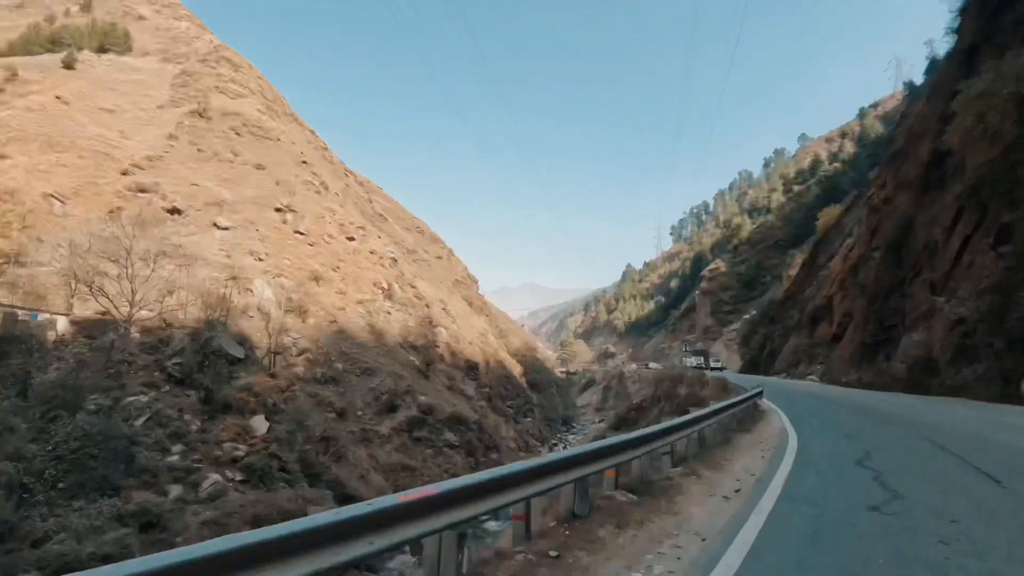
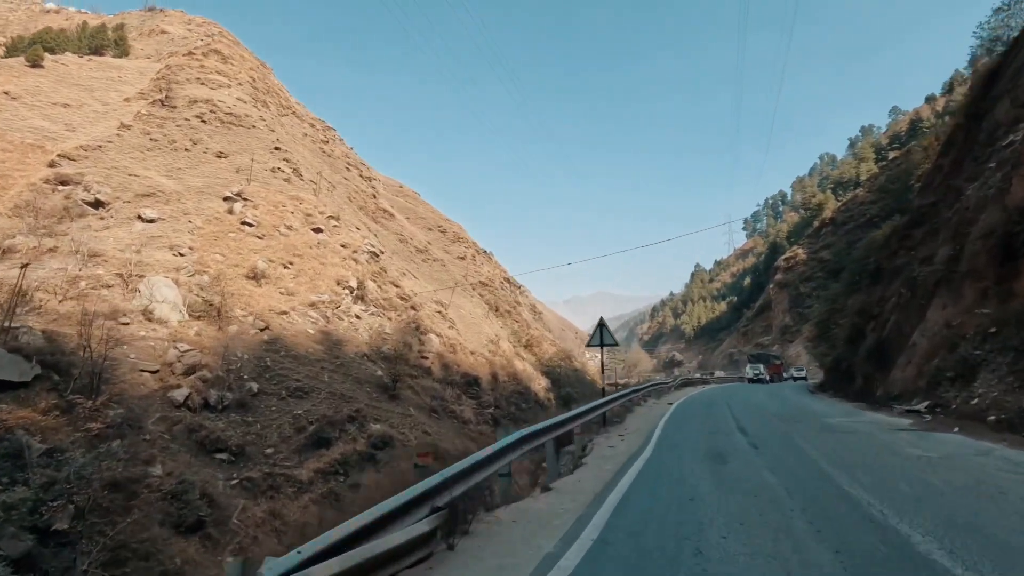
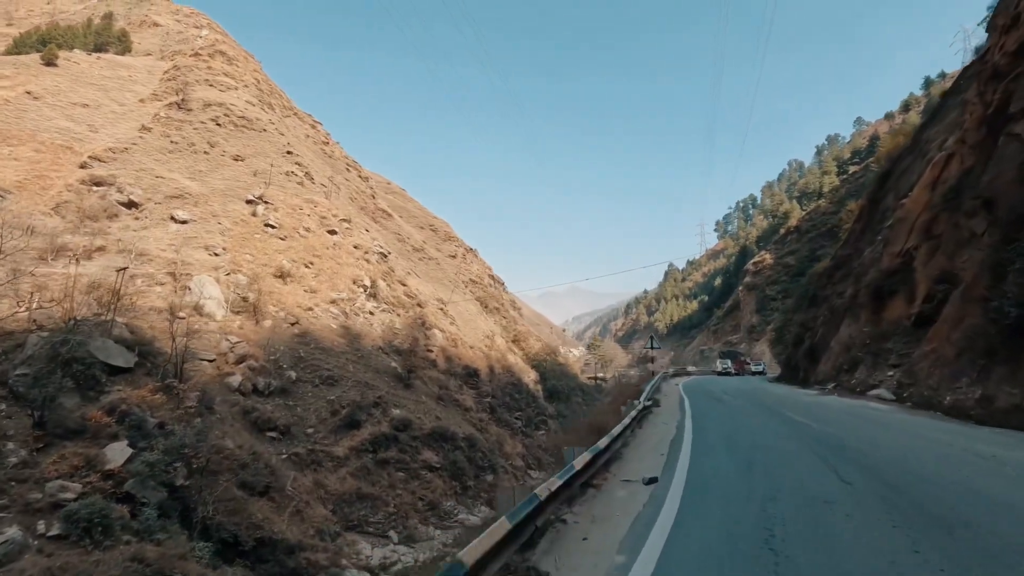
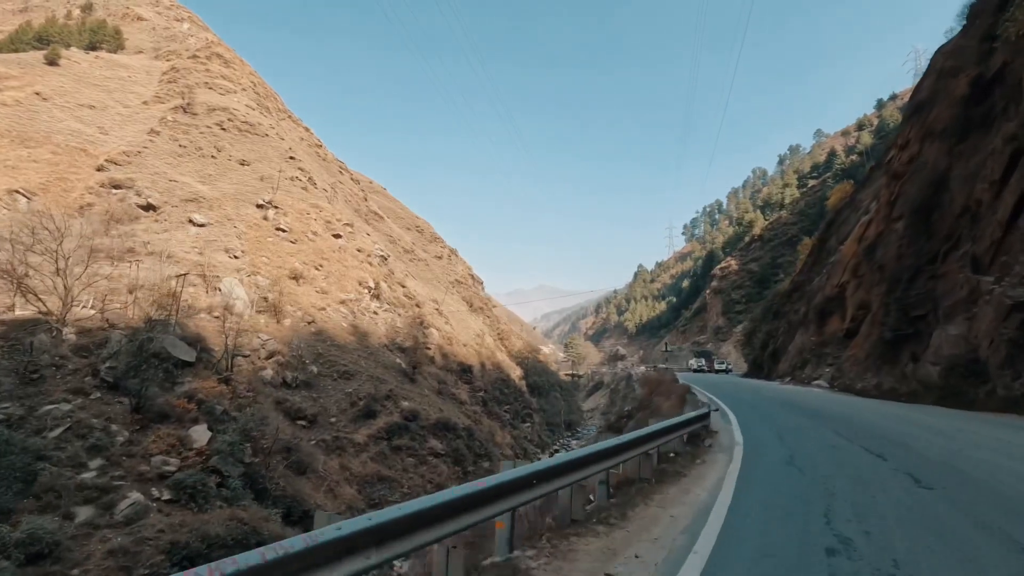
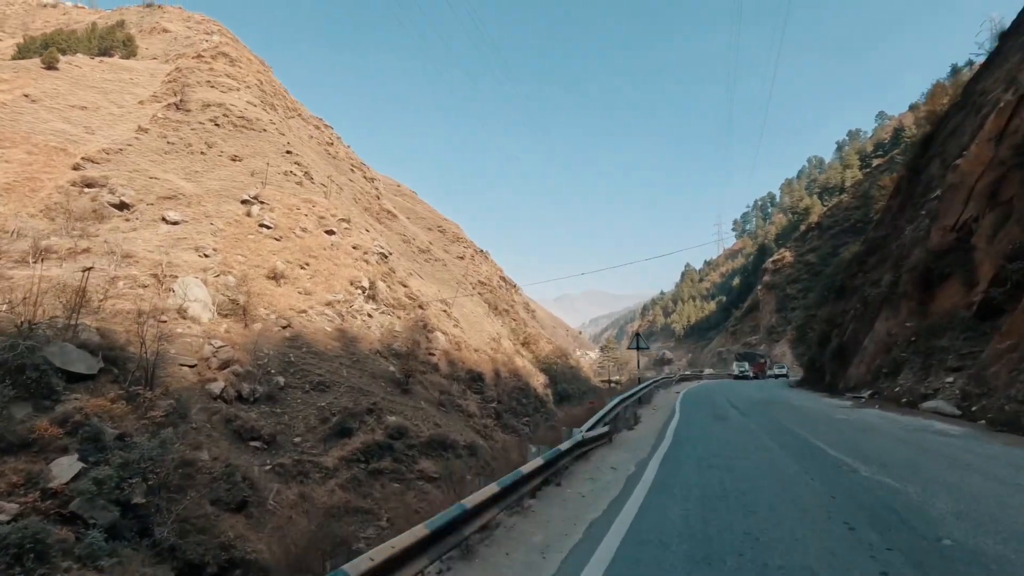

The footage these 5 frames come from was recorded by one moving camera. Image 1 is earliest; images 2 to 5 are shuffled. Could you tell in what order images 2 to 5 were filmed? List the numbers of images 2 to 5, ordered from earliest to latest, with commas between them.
4, 3, 5, 2
